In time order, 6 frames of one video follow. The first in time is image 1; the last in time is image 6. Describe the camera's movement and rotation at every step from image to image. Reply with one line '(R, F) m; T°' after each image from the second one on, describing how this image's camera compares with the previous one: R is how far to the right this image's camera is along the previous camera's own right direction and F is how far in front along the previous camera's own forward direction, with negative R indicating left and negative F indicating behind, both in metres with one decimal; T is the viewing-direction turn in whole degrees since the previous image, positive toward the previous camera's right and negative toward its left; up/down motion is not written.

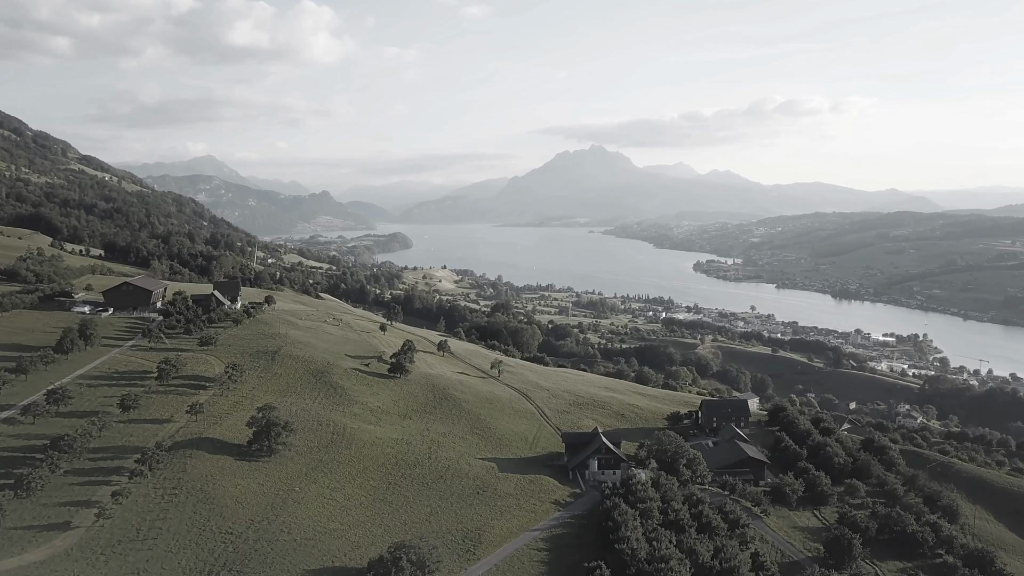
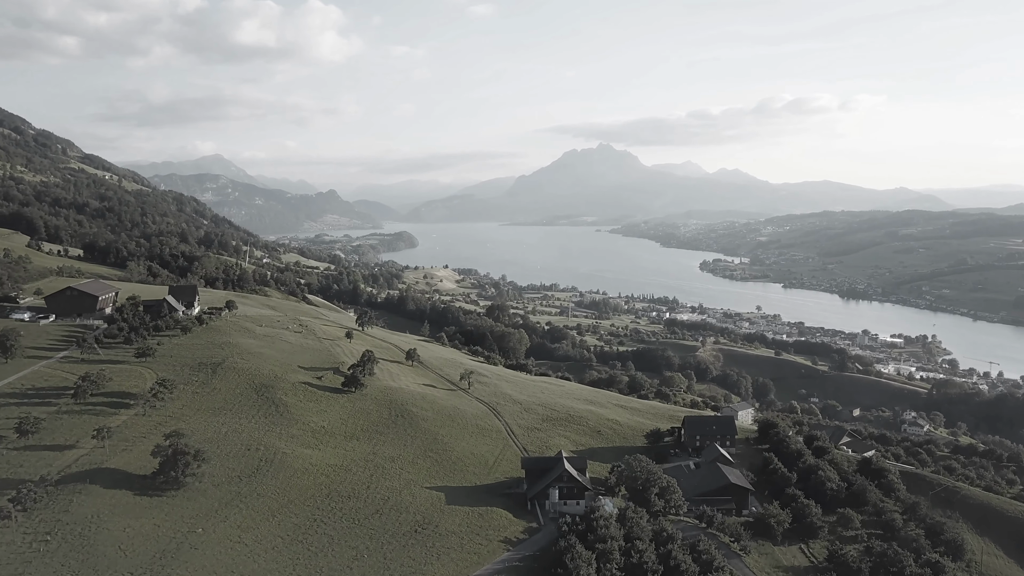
(+1.9, +3.3) m; -1°
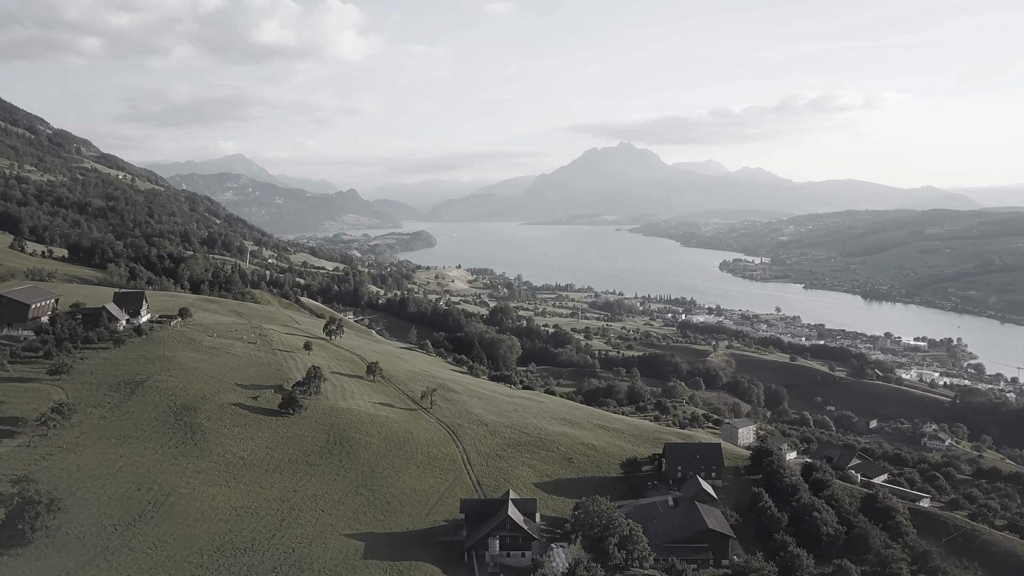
(+2.5, +4.2) m; -1°
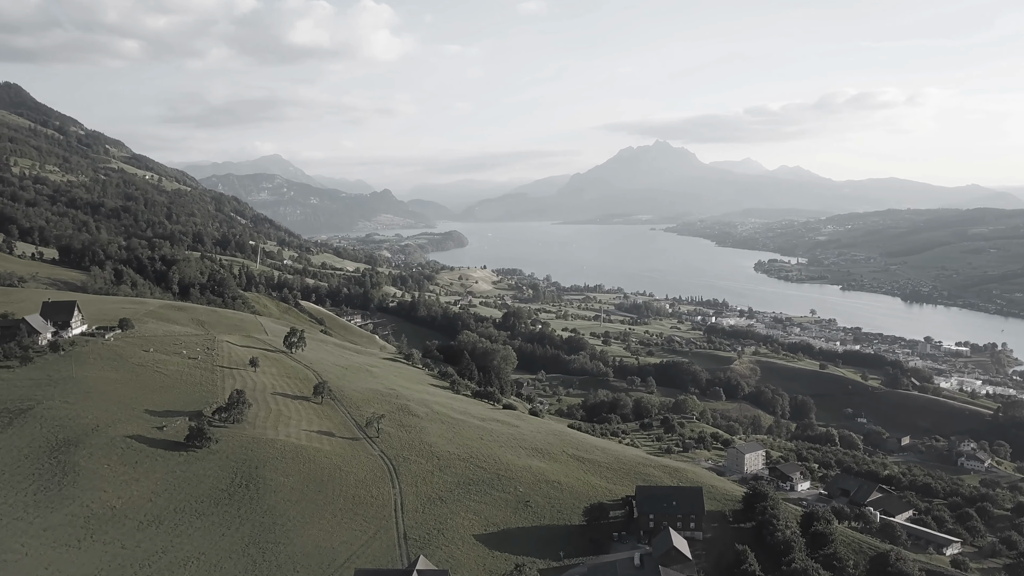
(+3.1, +5.0) m; -2°
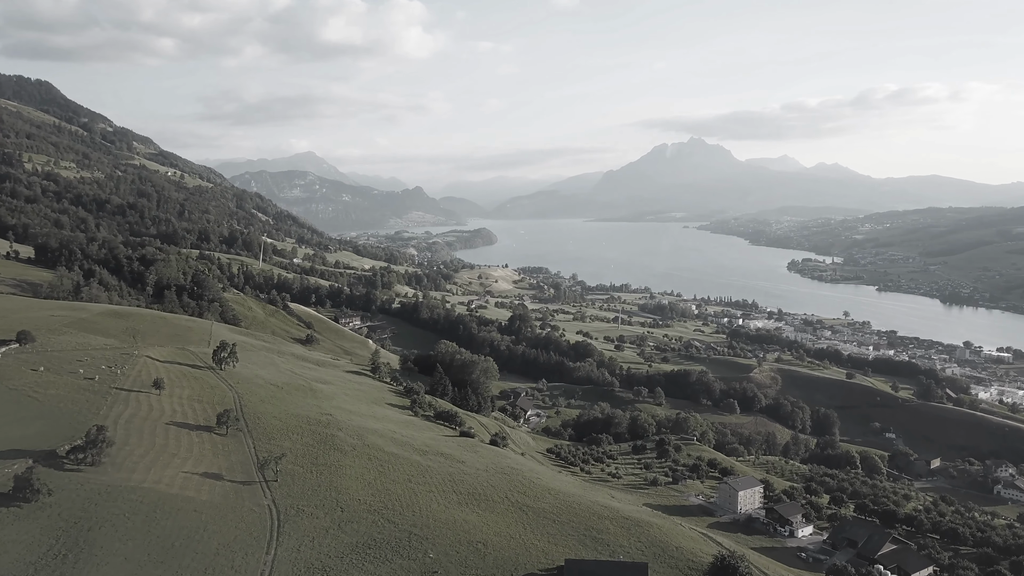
(+3.6, +5.8) m; -2°
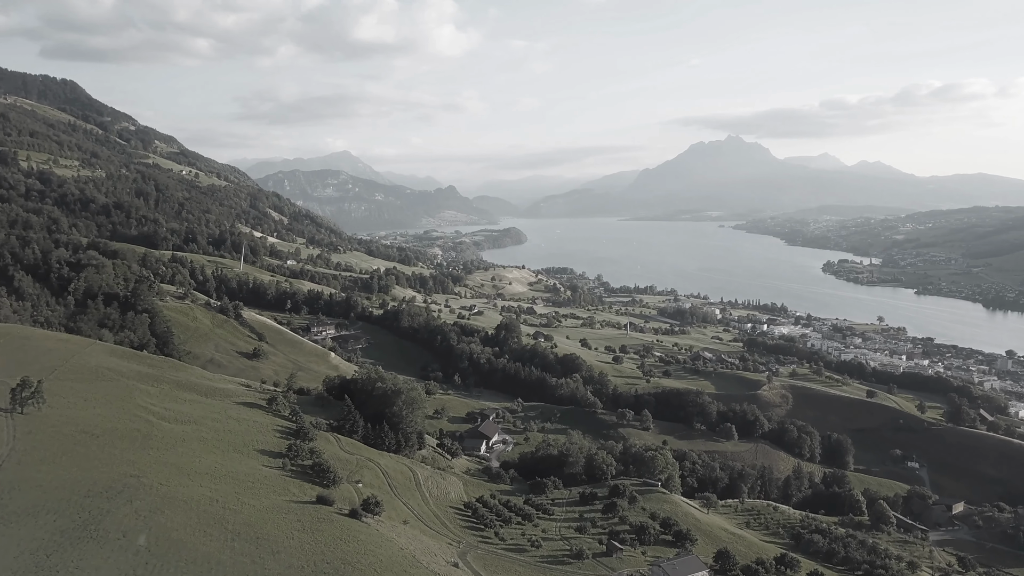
(+6.2, +9.0) m; -3°
